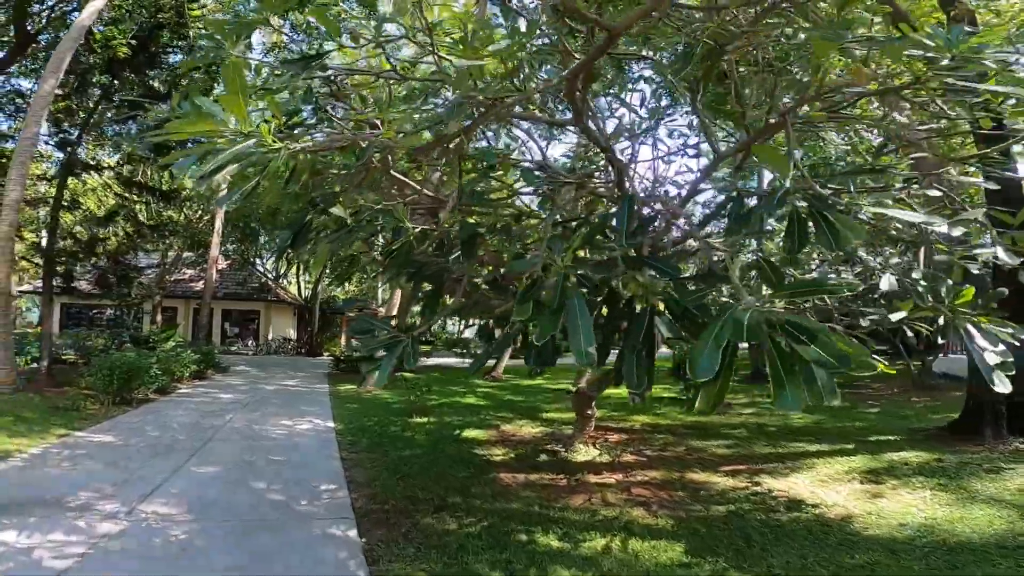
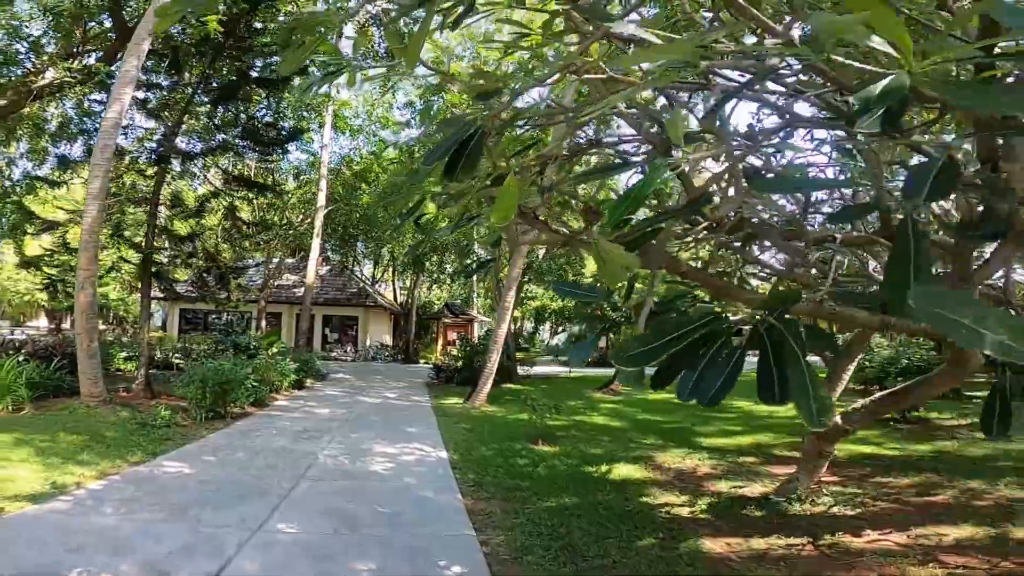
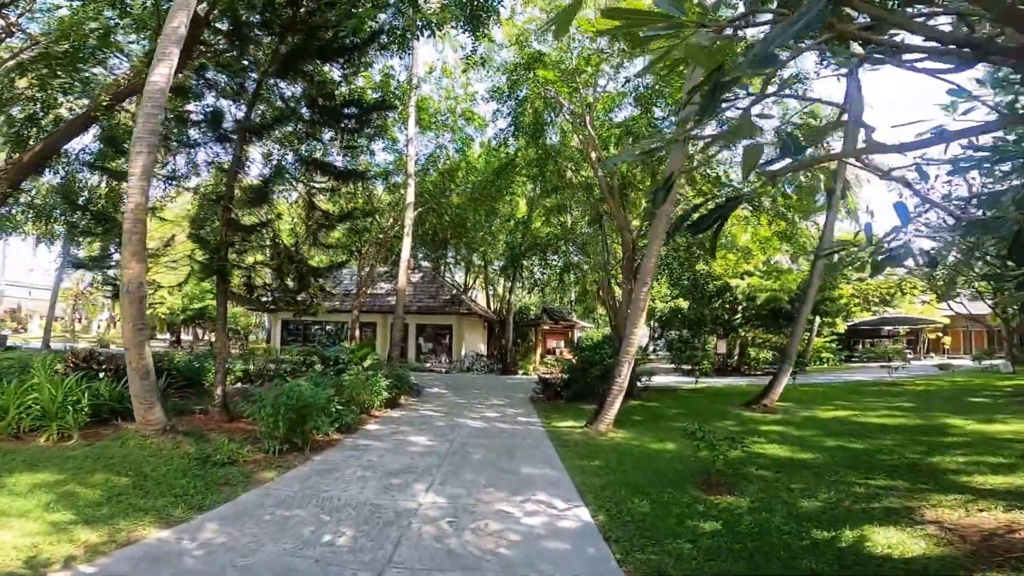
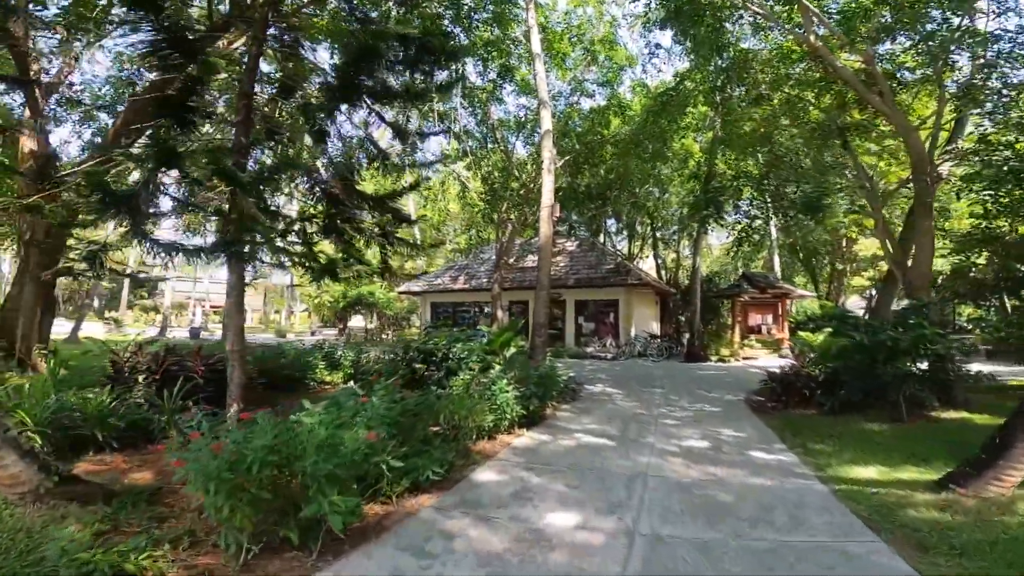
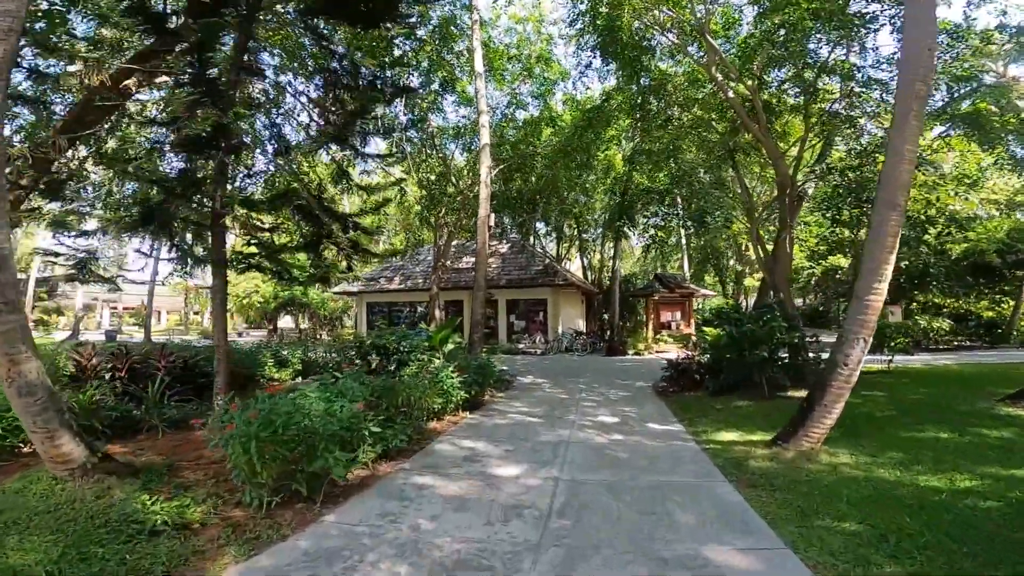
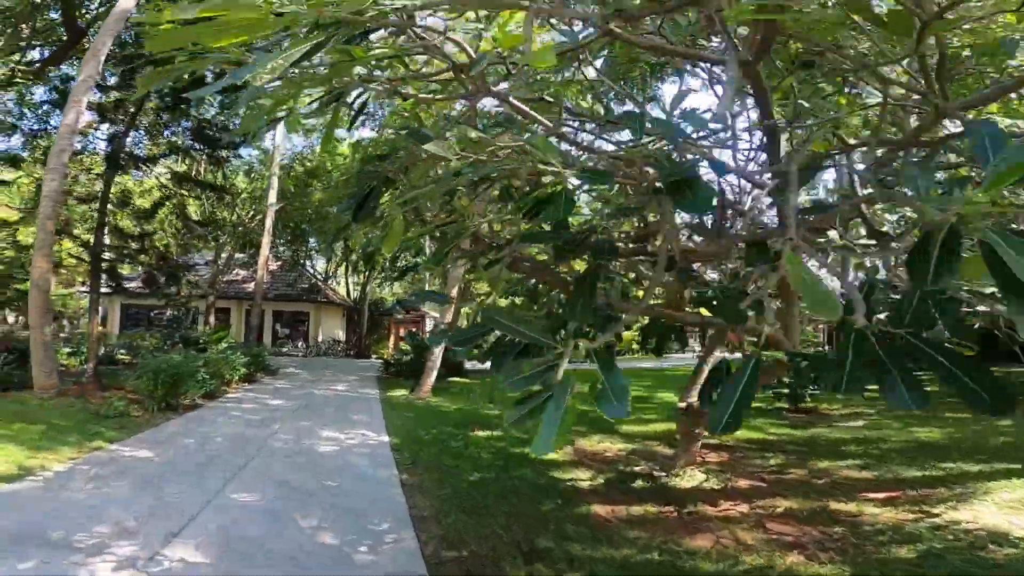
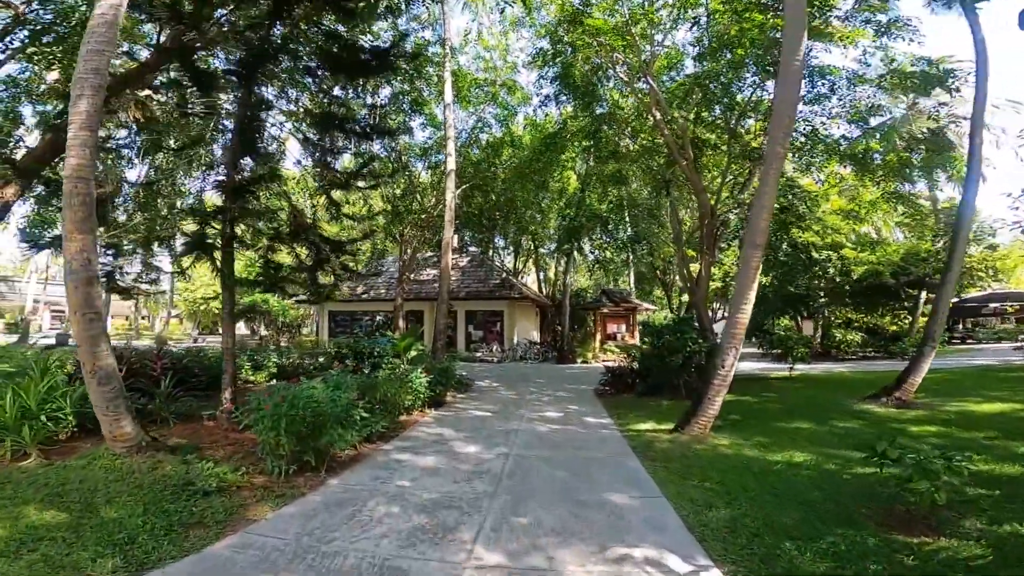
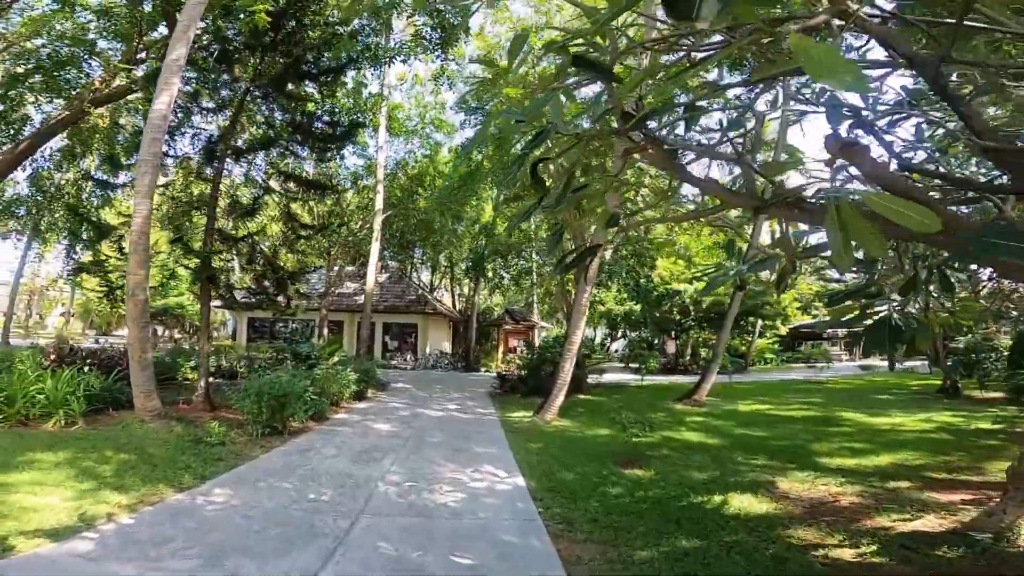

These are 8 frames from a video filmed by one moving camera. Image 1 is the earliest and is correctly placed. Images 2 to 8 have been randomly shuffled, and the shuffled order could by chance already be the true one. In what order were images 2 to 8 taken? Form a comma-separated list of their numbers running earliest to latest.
6, 2, 8, 3, 7, 5, 4
